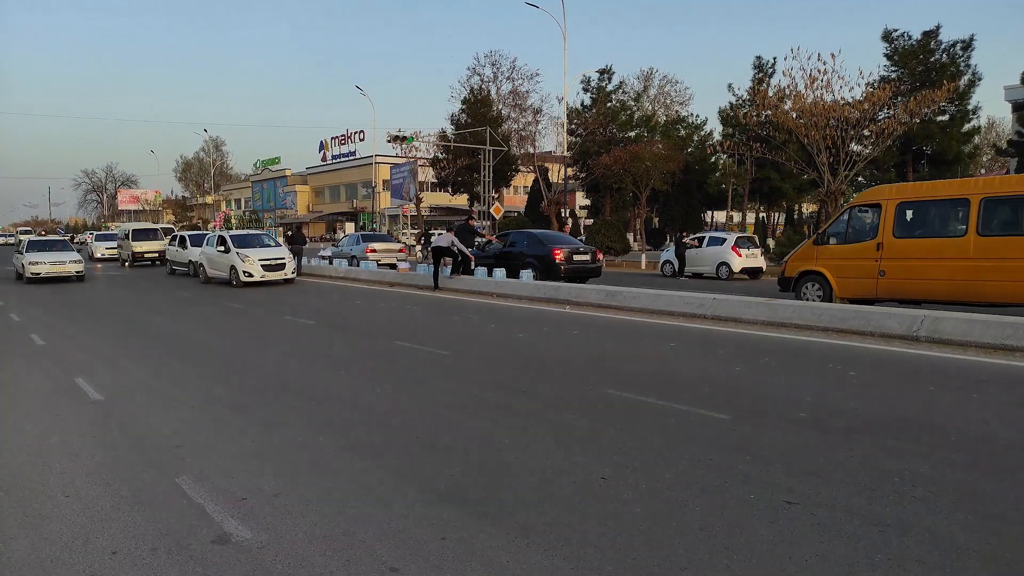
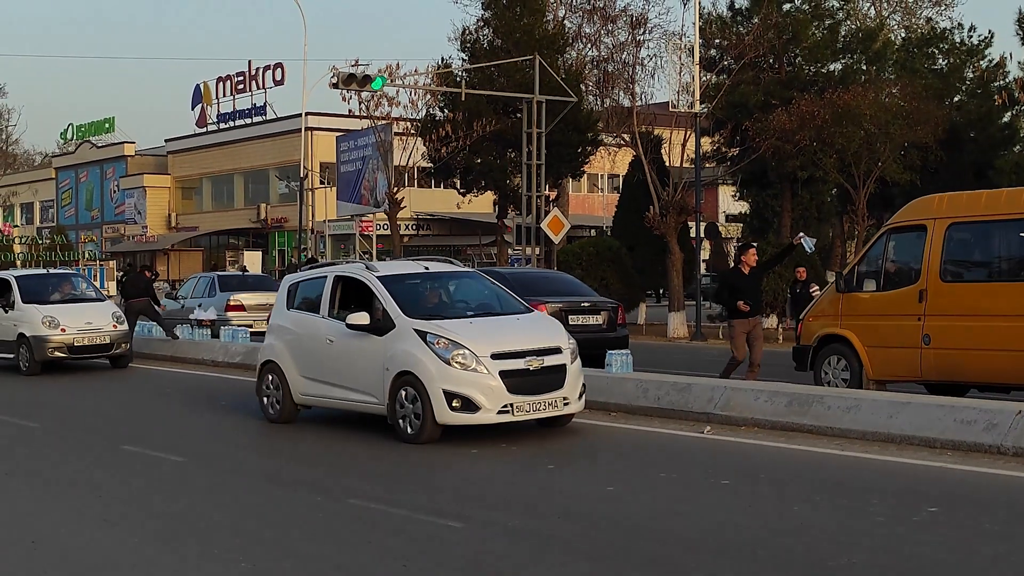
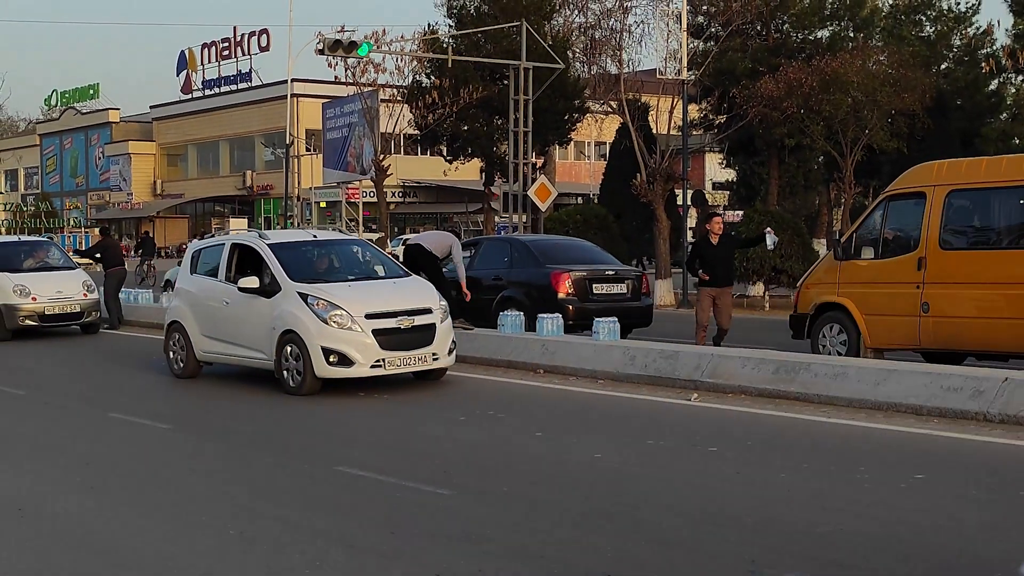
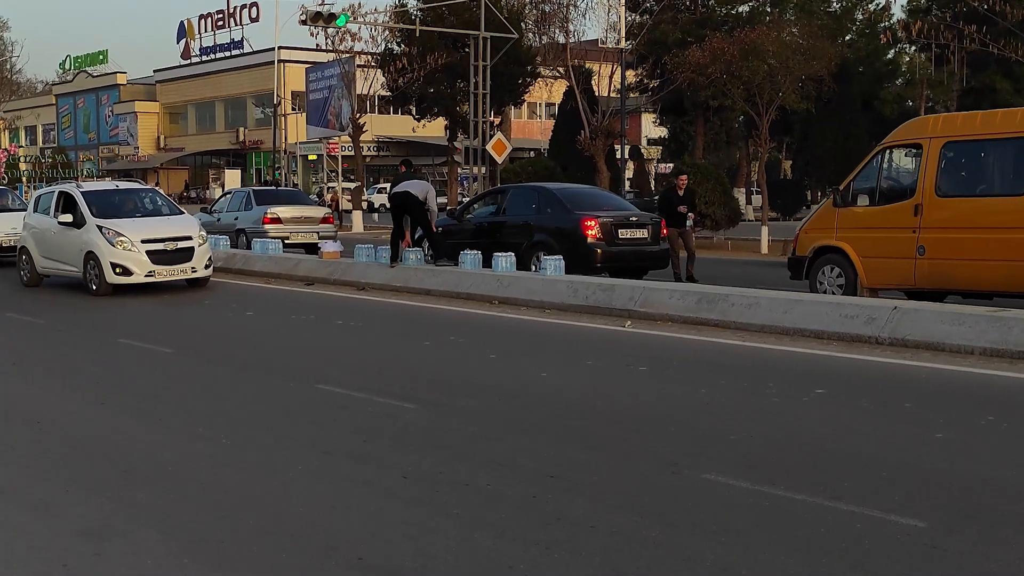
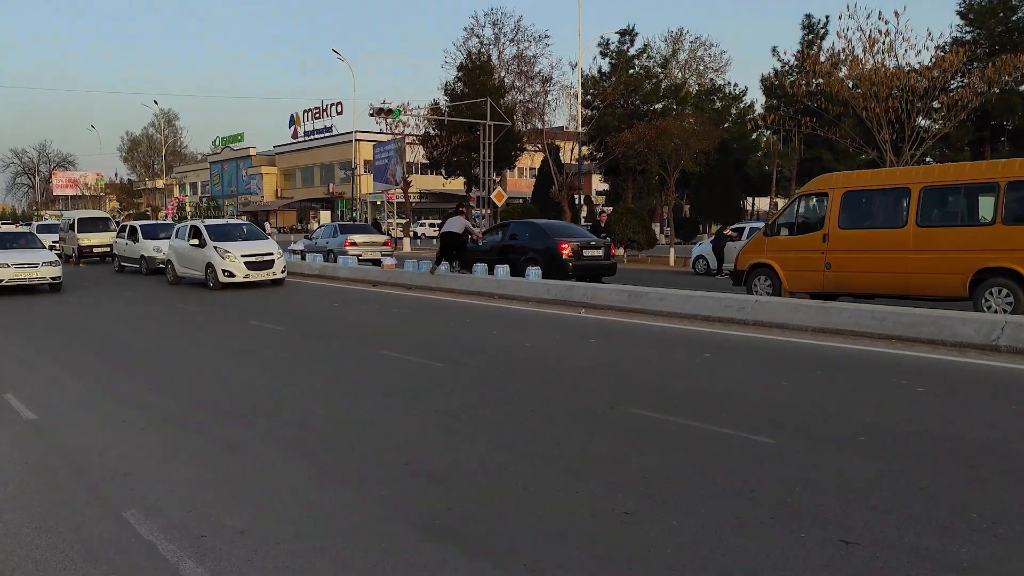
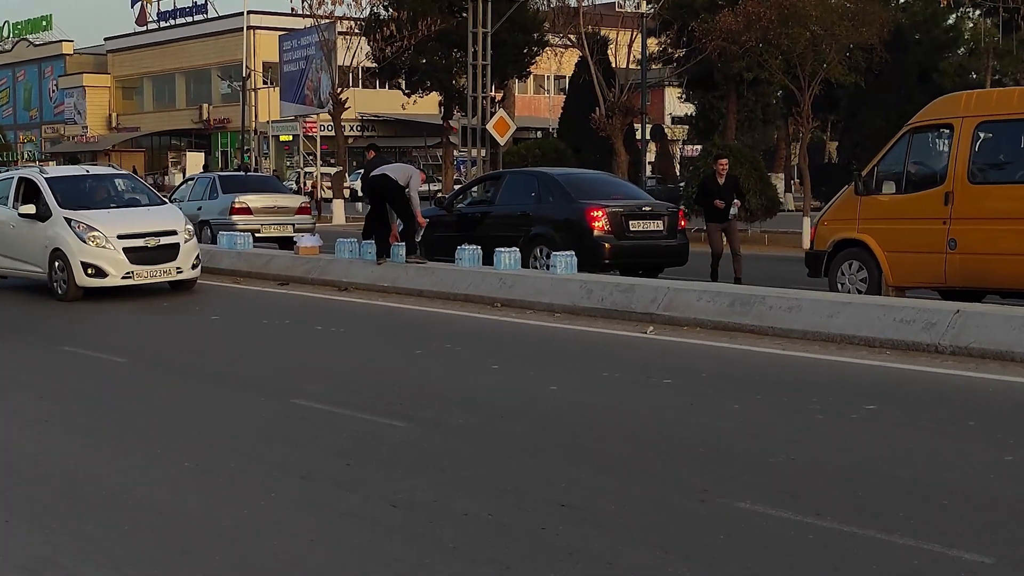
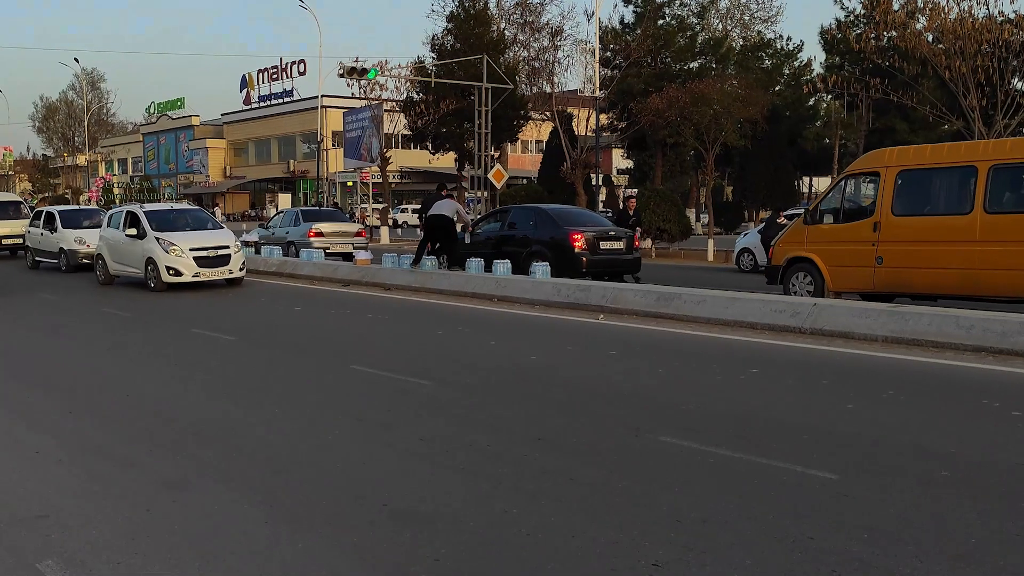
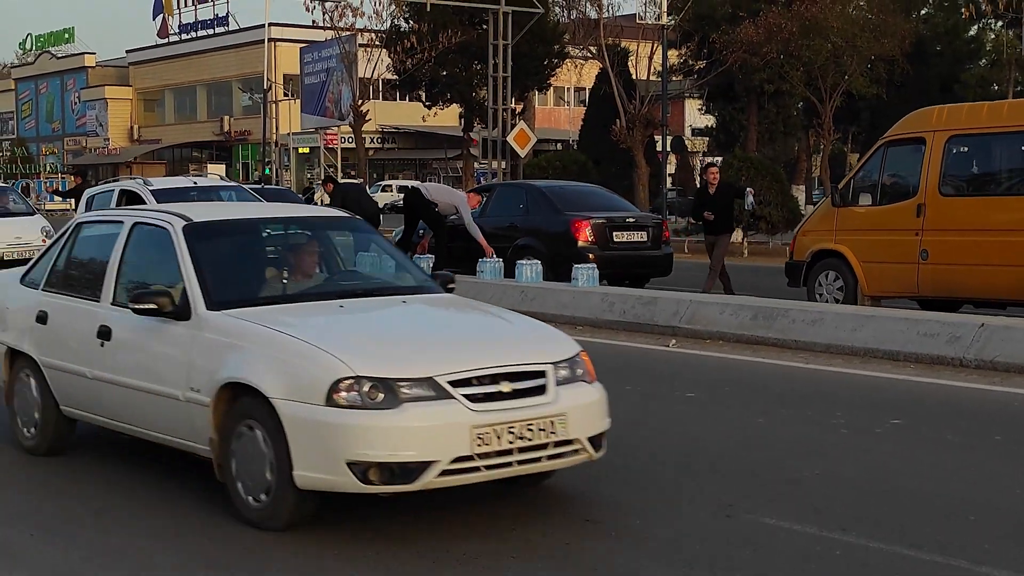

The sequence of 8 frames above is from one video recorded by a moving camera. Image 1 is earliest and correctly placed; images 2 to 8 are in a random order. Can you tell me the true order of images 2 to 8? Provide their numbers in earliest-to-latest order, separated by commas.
5, 7, 4, 6, 8, 3, 2
